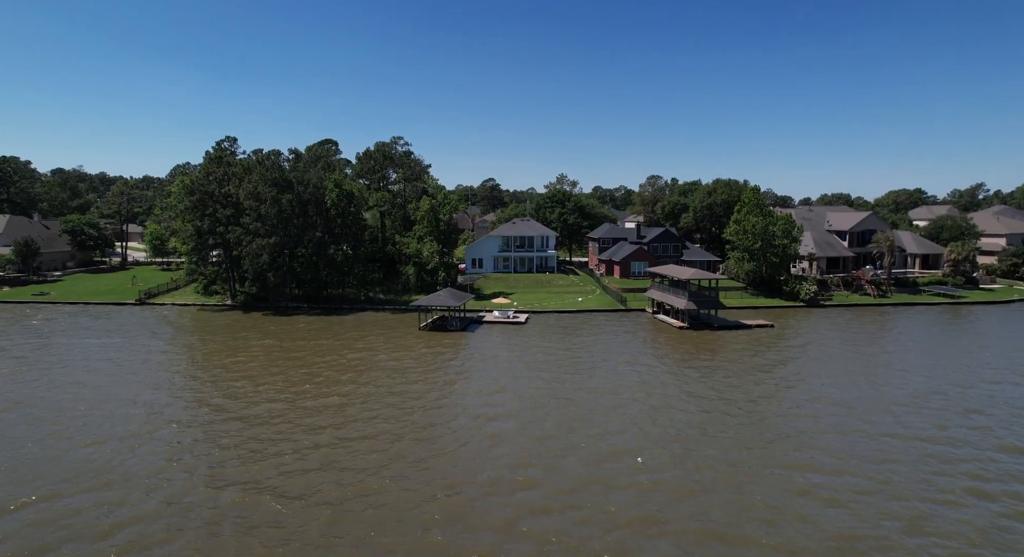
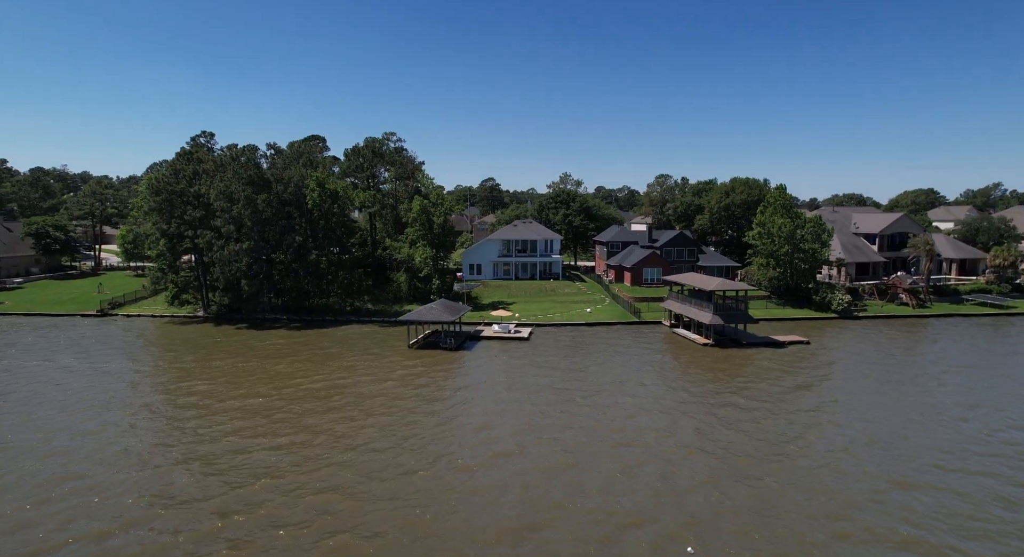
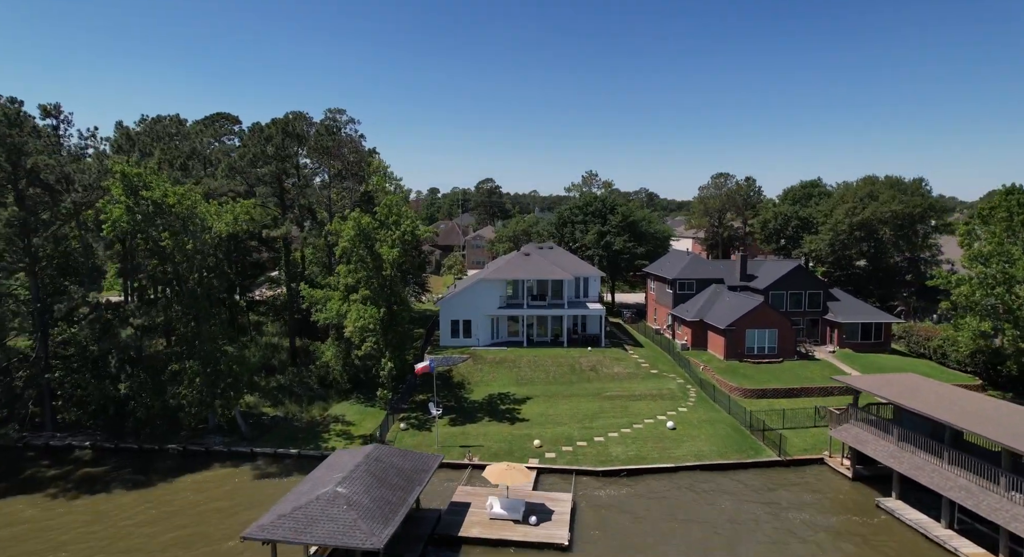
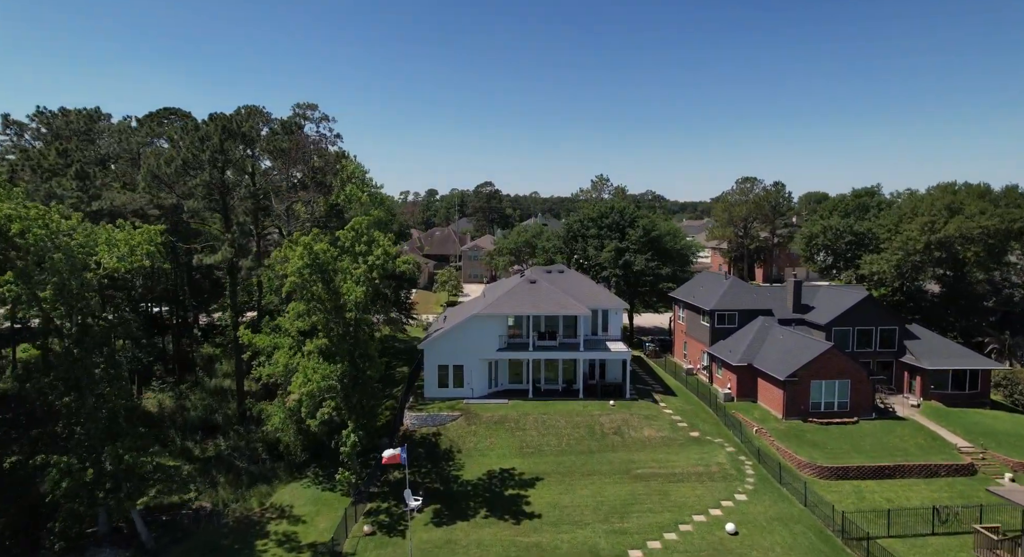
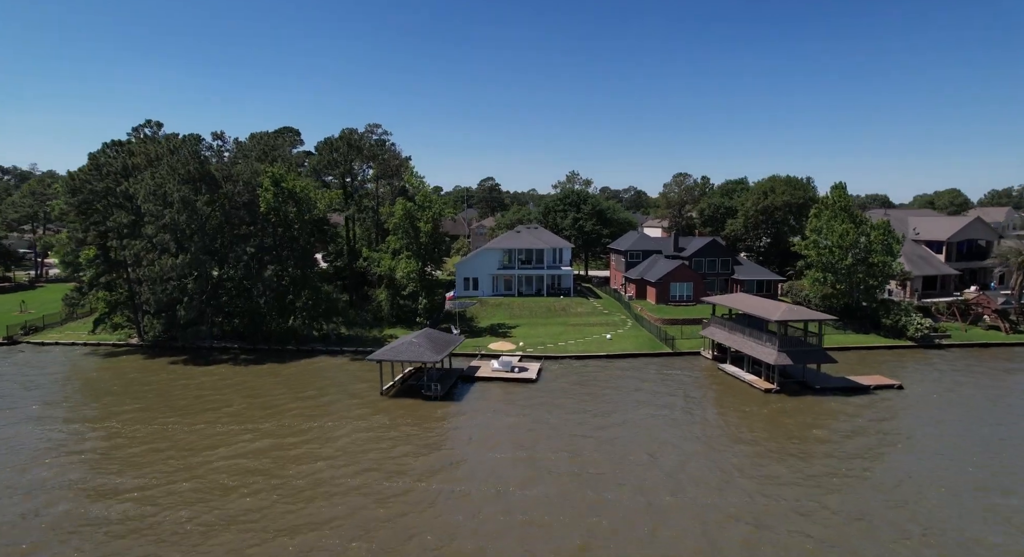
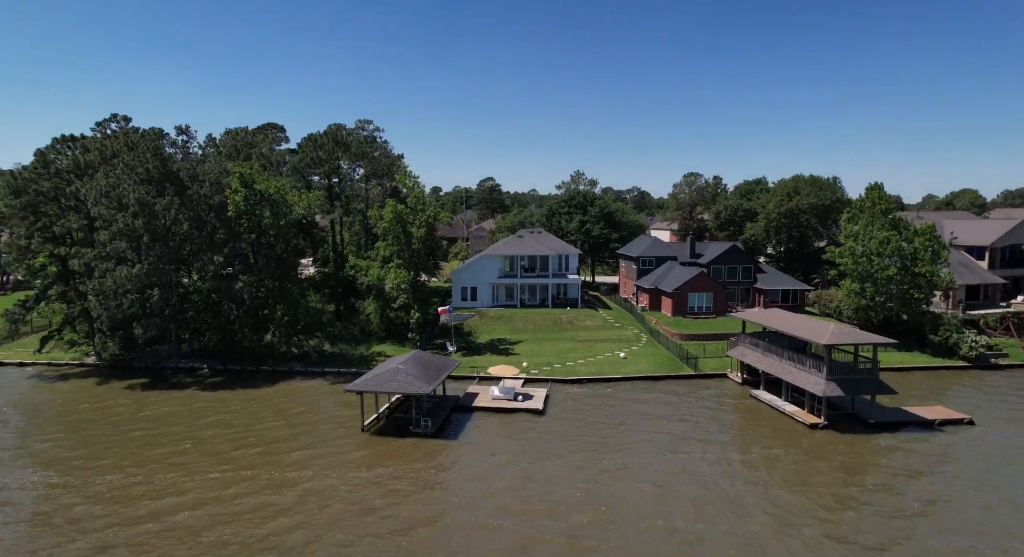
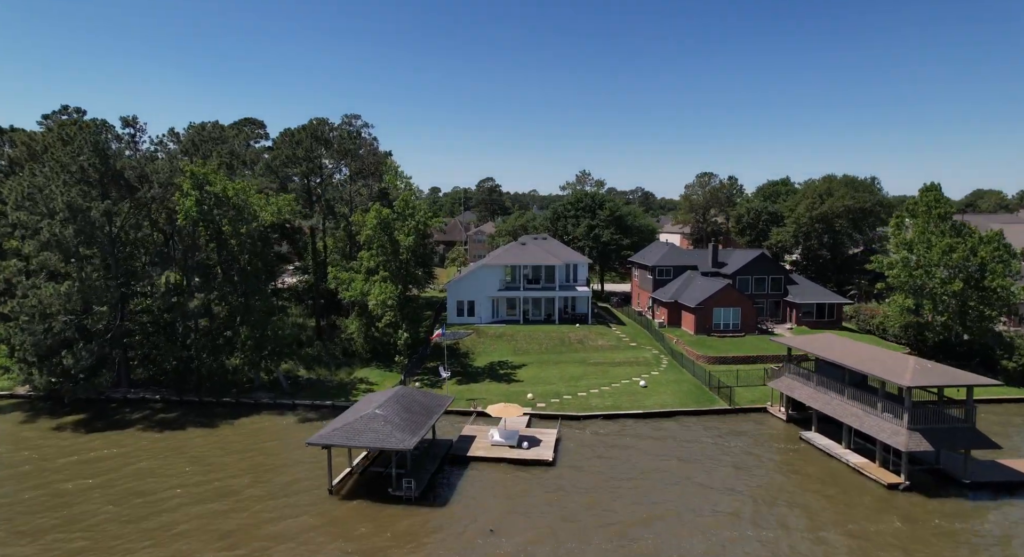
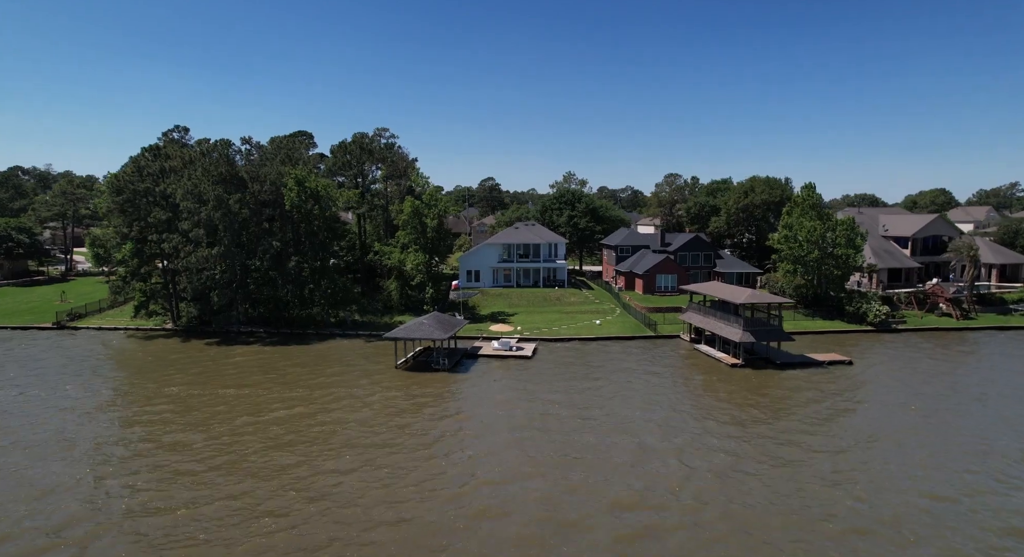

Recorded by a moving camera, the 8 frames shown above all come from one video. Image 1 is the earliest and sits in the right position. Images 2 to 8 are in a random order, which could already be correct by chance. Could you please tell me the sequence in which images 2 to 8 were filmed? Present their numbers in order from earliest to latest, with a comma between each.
2, 8, 5, 6, 7, 3, 4
